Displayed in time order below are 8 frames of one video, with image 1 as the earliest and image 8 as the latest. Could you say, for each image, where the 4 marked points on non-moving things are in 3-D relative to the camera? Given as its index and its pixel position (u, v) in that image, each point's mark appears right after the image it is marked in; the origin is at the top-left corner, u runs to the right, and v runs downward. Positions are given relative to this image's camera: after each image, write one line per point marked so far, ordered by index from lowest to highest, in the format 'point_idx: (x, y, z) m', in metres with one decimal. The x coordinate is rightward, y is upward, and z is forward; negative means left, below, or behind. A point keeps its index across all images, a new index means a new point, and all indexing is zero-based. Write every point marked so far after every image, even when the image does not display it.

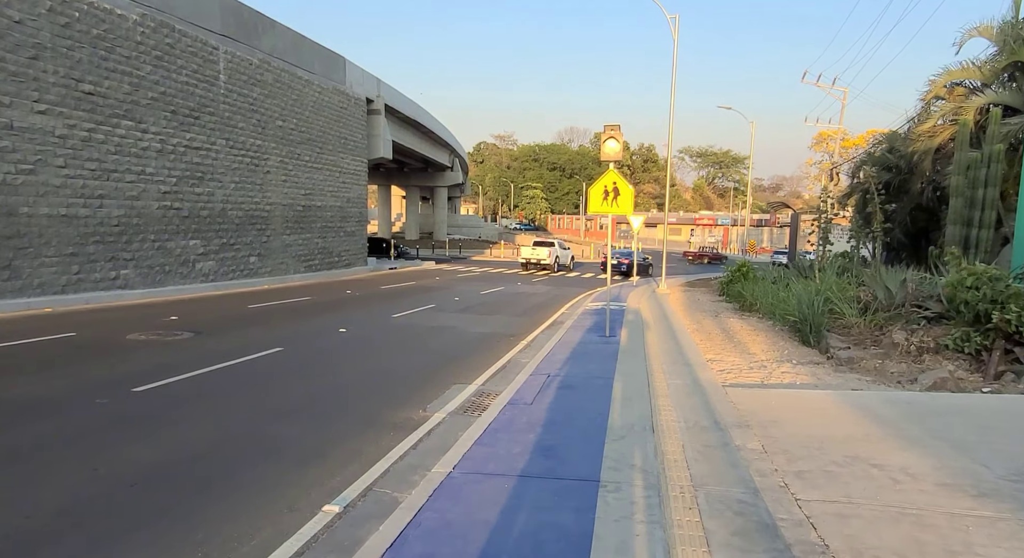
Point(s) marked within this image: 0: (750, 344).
0: (+3.9, -1.1, +9.9) m
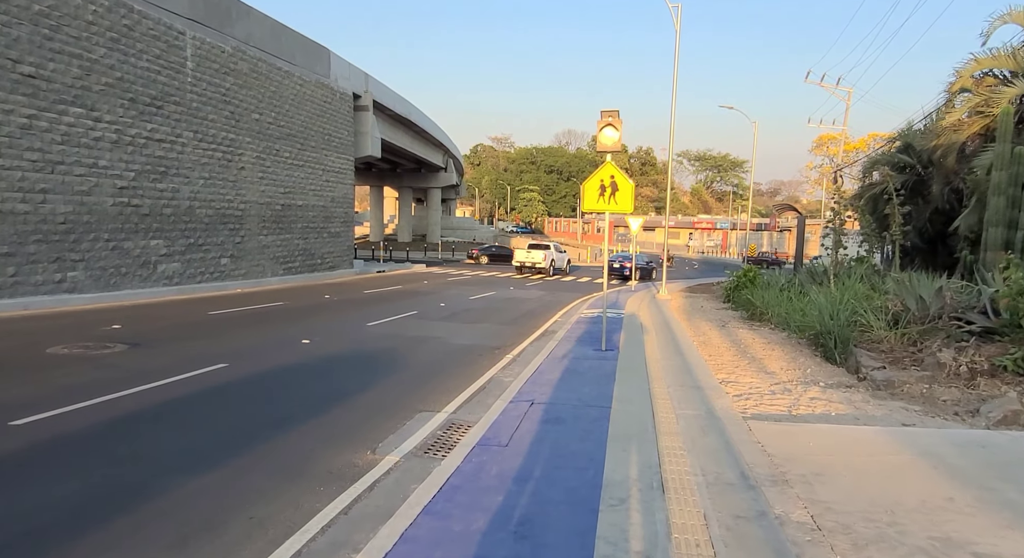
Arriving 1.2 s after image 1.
0: (+3.7, -1.2, +8.7) m
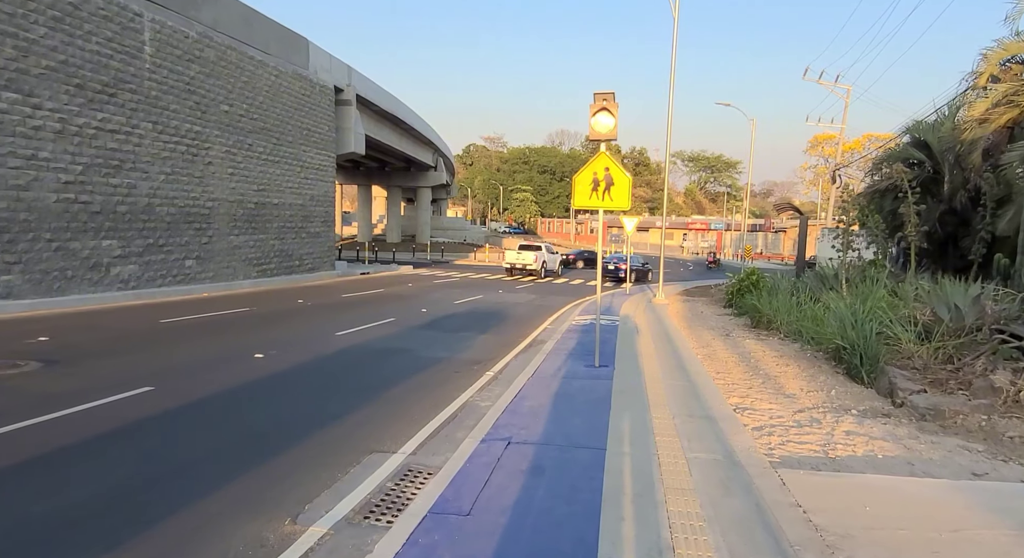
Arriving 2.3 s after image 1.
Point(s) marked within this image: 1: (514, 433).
0: (+3.4, -1.3, +7.6) m
1: (0.0, -1.3, +5.2) m
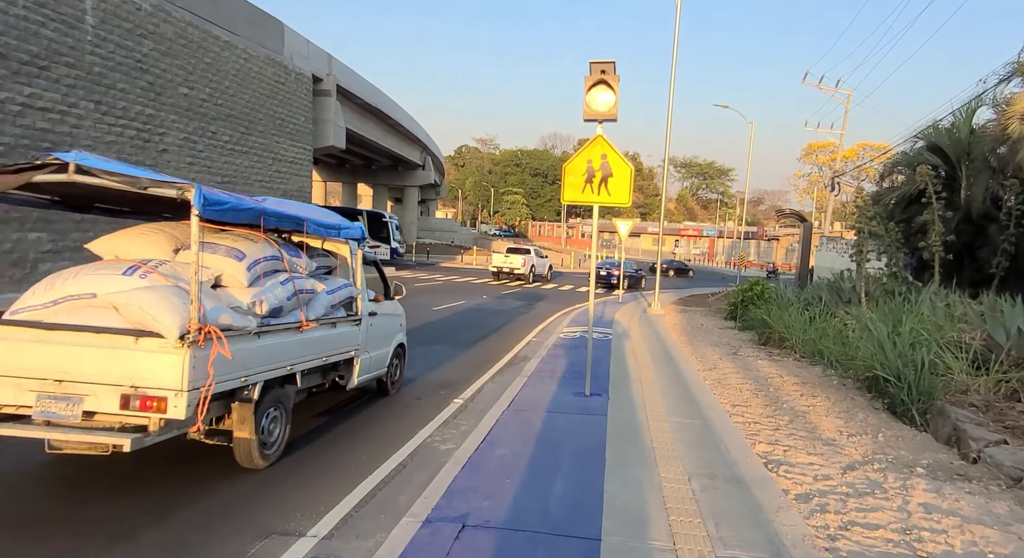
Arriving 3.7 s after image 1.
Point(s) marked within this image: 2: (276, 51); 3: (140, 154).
0: (+3.1, -1.4, +6.2) m
1: (-0.2, -1.4, +3.8) m
2: (-7.6, +7.3, +19.6) m
3: (-8.6, +2.9, +14.1) m
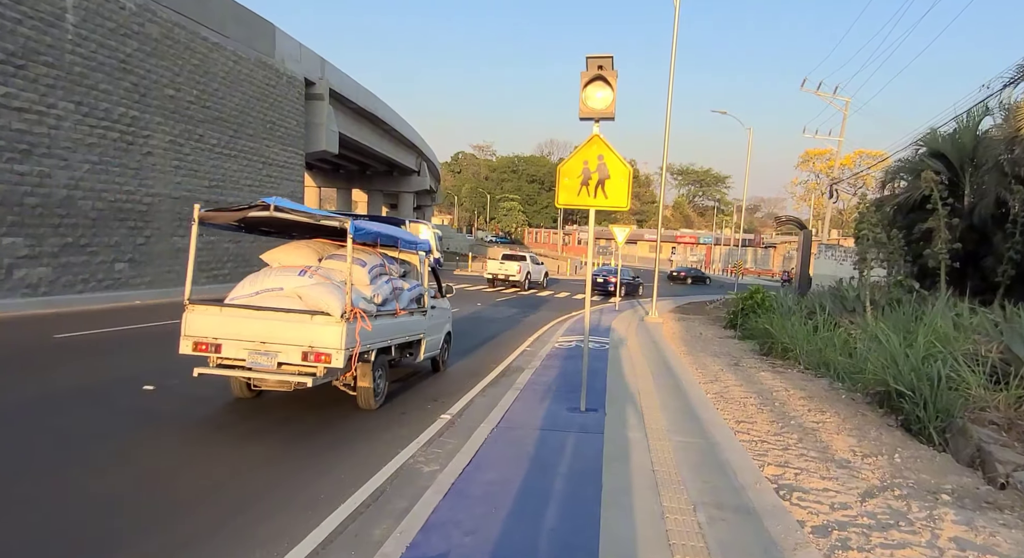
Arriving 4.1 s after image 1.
0: (+3.0, -1.5, +5.9) m
1: (-0.3, -1.4, +3.4) m
2: (-7.8, +7.1, +19.3) m
3: (-8.7, +2.8, +13.7) m
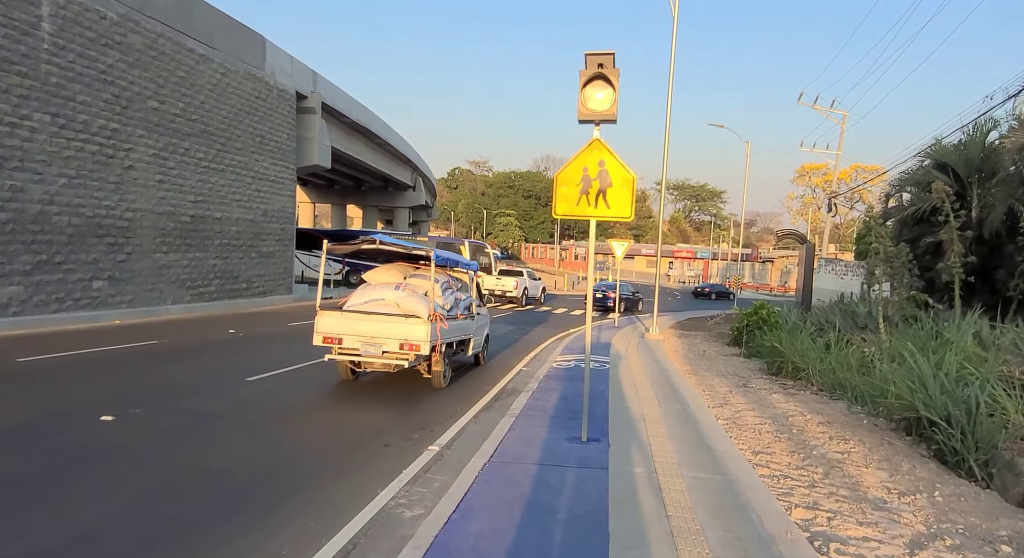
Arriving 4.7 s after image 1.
0: (+3.0, -1.7, +5.3) m
1: (-0.4, -1.5, +2.8) m
2: (-7.9, +6.6, +18.9) m
3: (-8.8, +2.4, +13.1) m
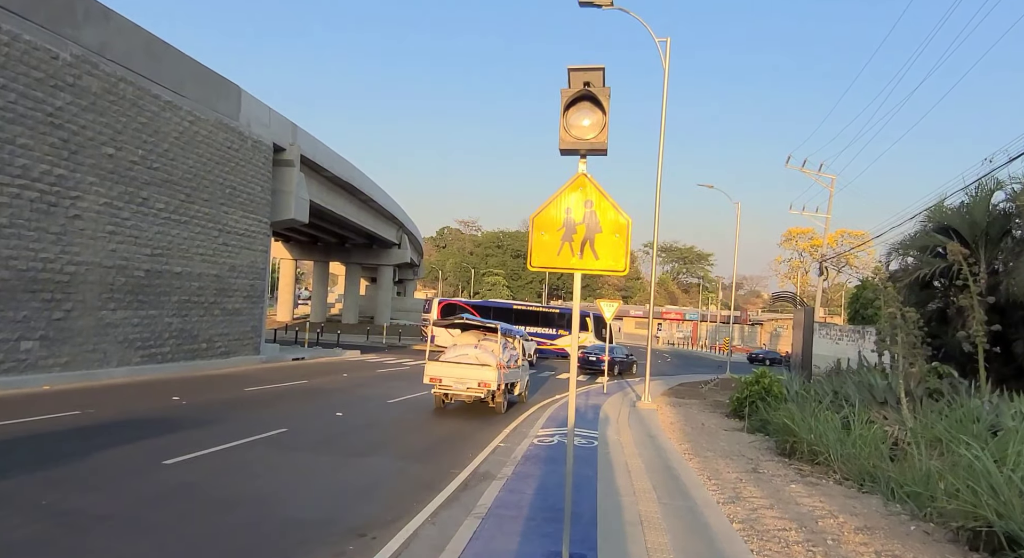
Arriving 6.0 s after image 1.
0: (+2.7, -2.2, +4.0) m
1: (-0.6, -1.8, +1.4) m
2: (-8.4, +4.8, +18.1) m
3: (-9.2, +1.2, +12.0) m
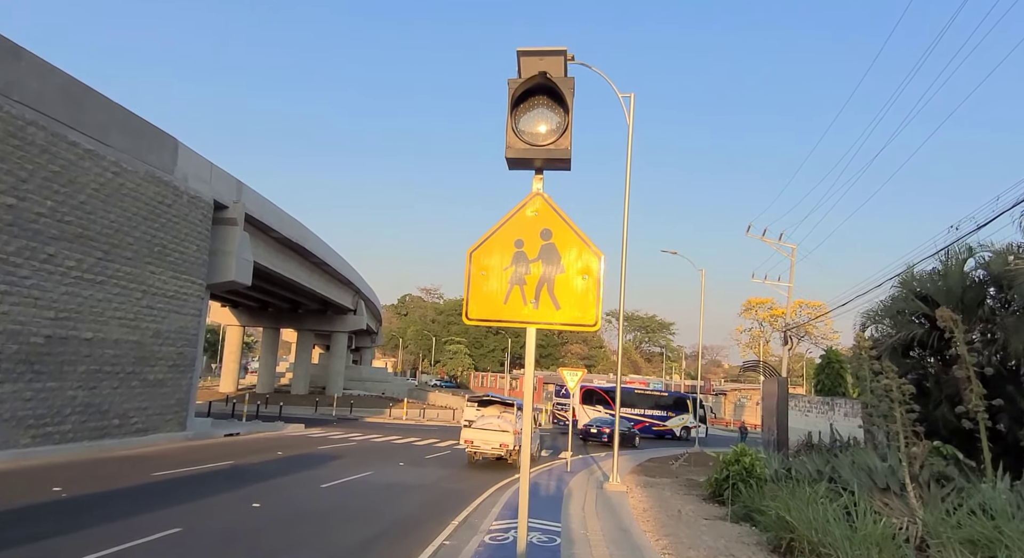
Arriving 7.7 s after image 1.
0: (+2.3, -2.4, +2.6) m
1: (-0.8, -1.7, -0.1) m
2: (-9.6, +3.0, +16.7) m
3: (-10.0, +0.1, +10.2) m
